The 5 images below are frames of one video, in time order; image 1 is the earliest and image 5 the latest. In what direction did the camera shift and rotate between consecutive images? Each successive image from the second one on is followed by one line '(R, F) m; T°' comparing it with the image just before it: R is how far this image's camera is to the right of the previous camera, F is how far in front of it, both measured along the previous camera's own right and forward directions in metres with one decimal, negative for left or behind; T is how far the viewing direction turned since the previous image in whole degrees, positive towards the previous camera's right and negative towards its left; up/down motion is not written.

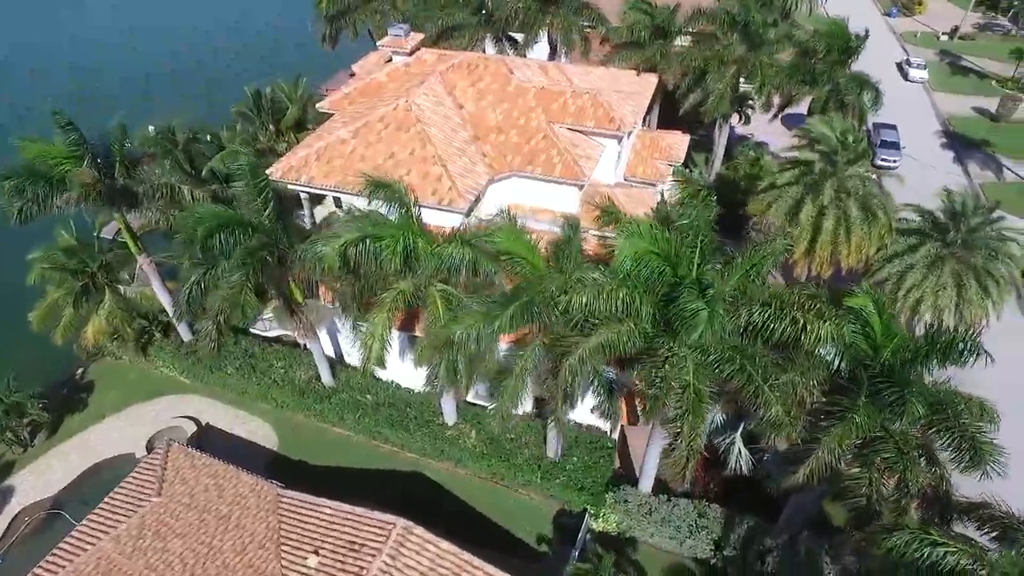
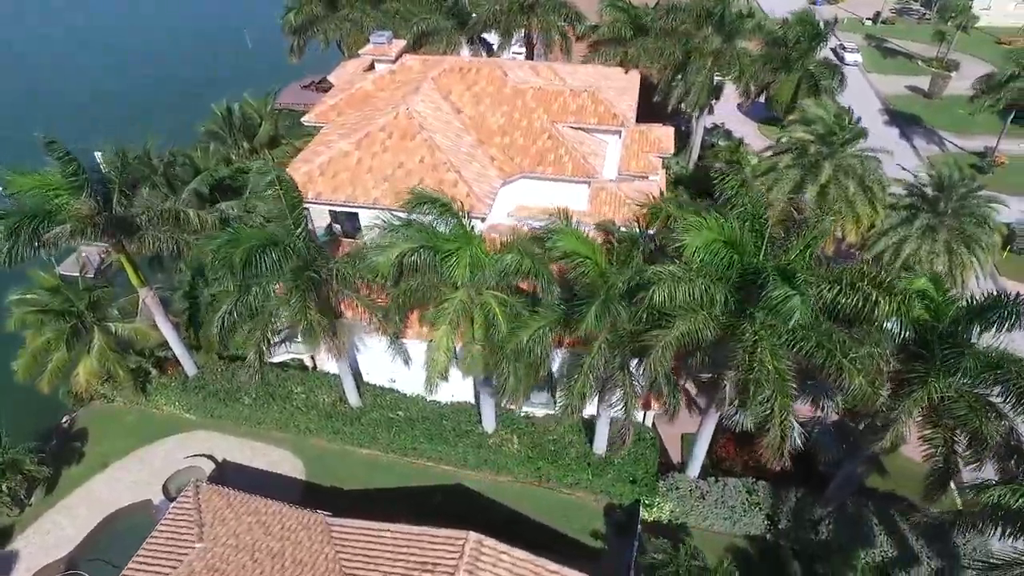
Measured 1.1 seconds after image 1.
(-3.2, +0.3) m; +6°
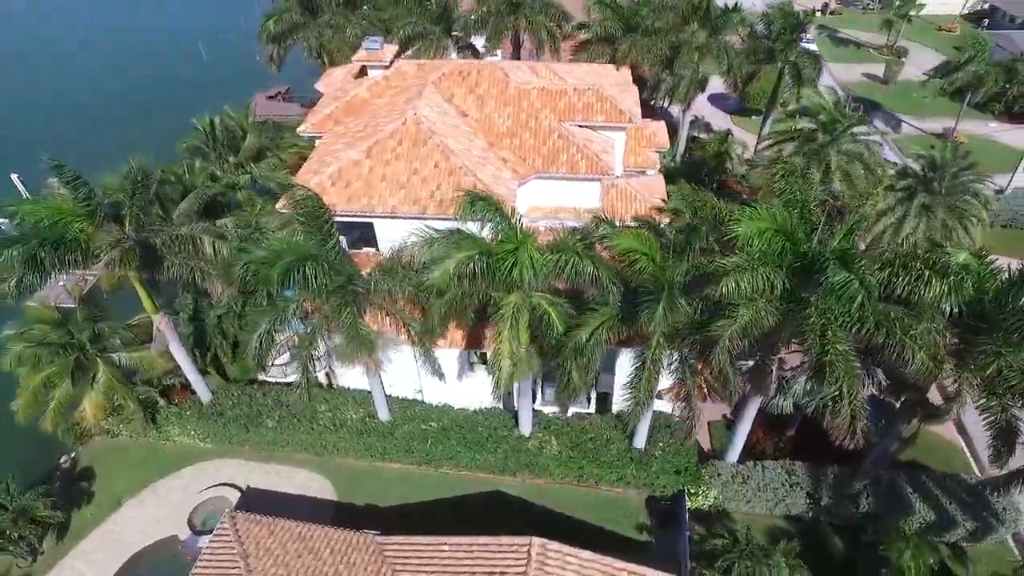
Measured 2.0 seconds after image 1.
(-2.7, +0.2) m; +4°
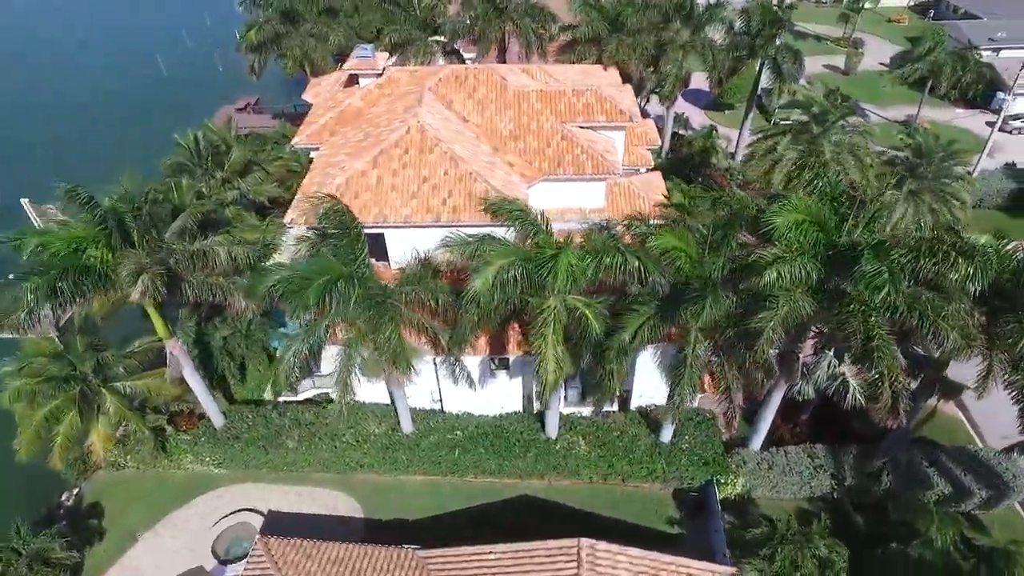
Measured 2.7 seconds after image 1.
(-2.1, +0.1) m; +4°
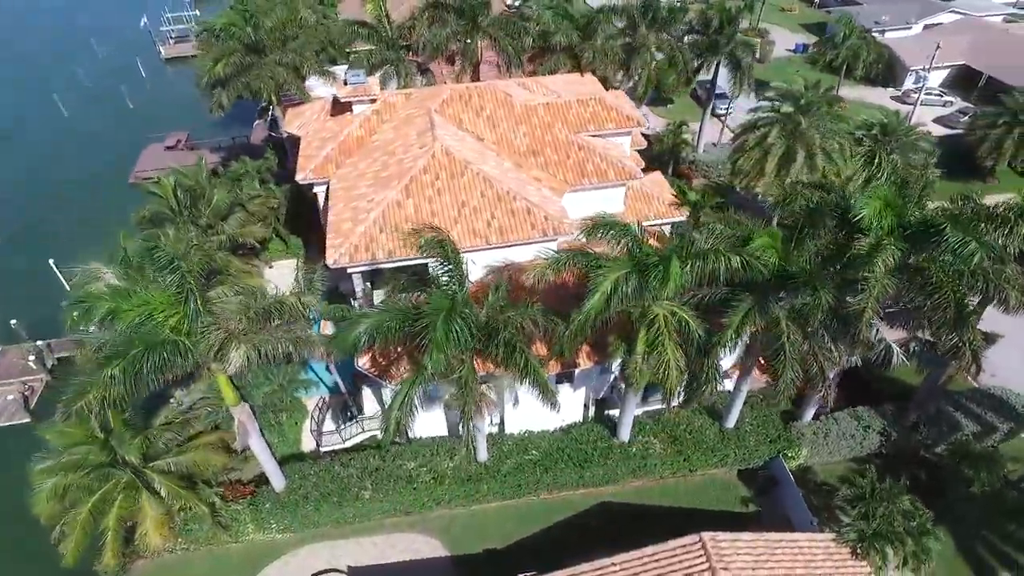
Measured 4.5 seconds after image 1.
(-5.3, +0.4) m; +9°
